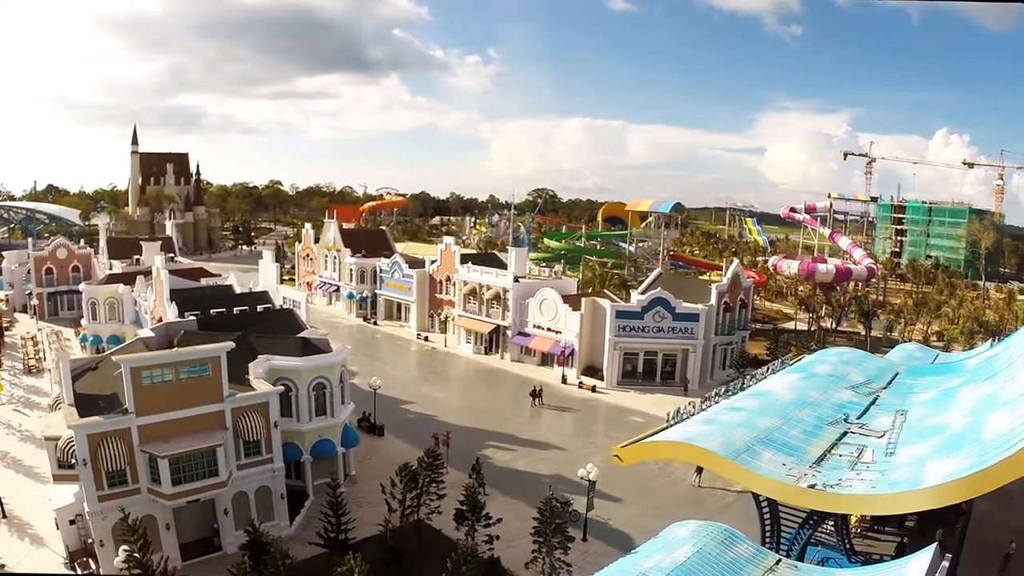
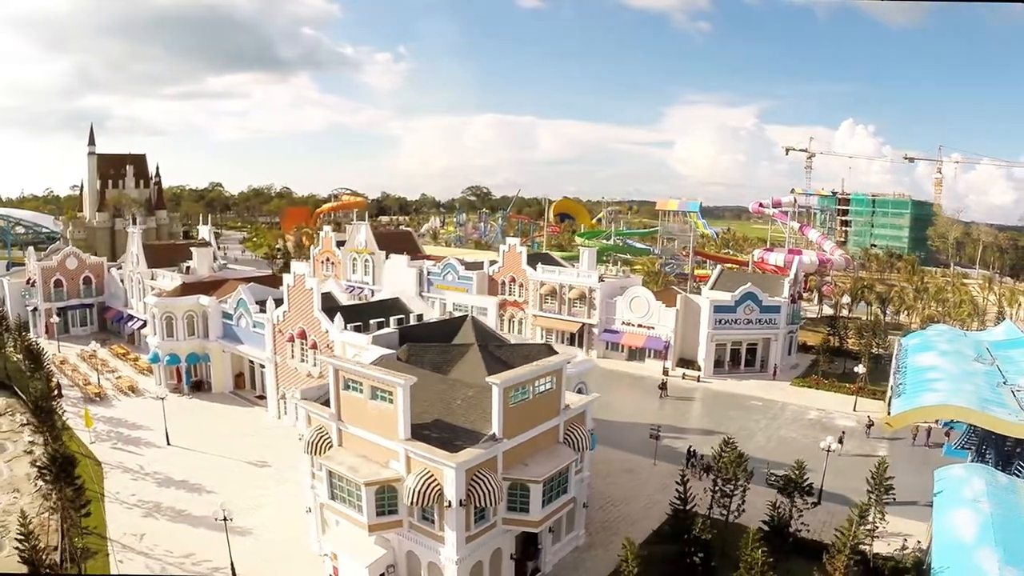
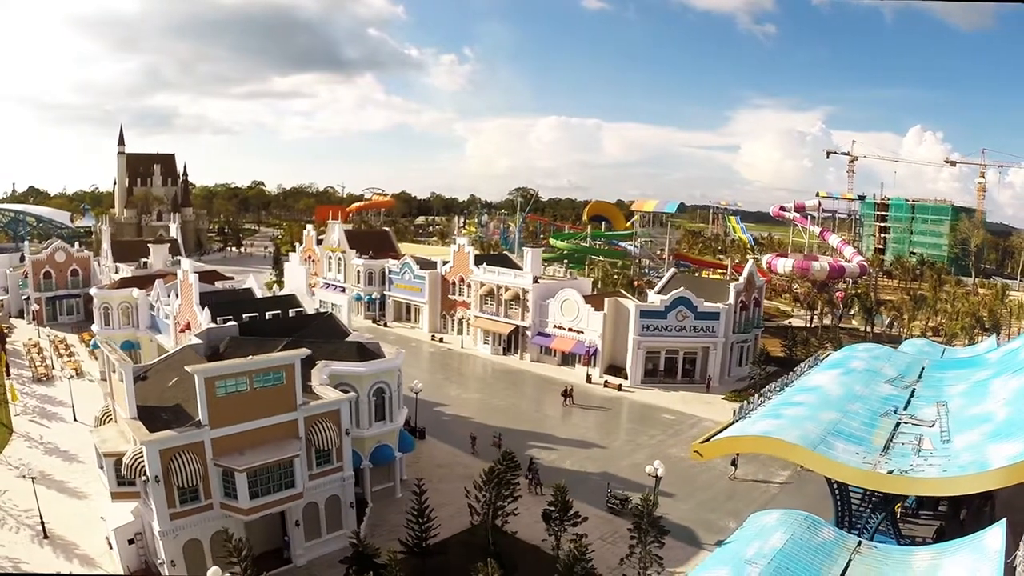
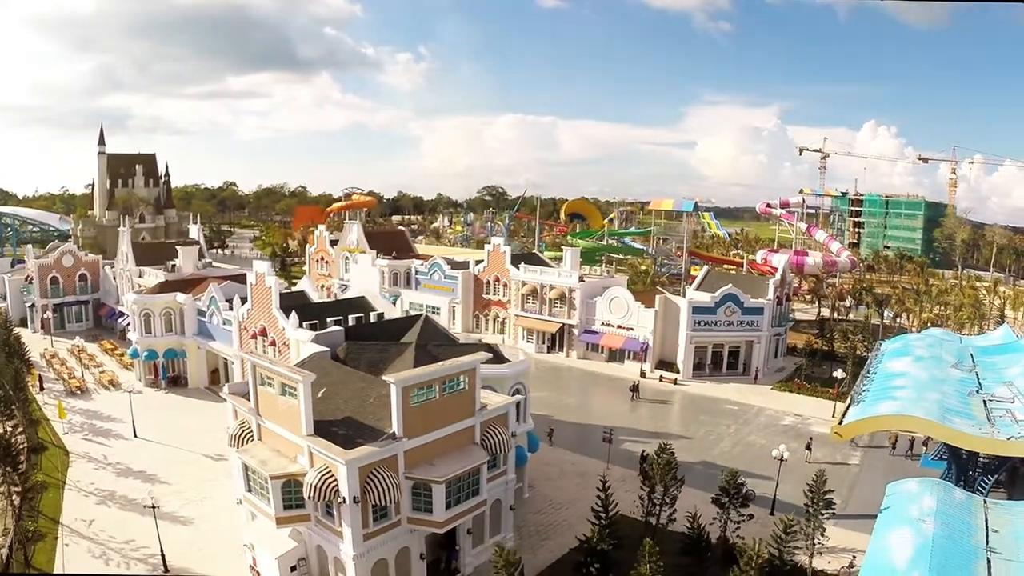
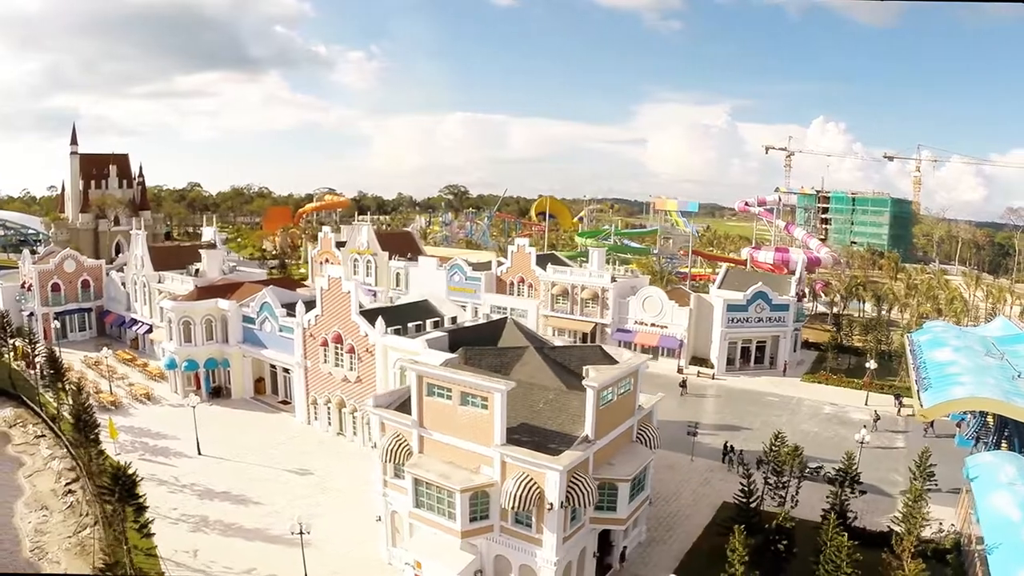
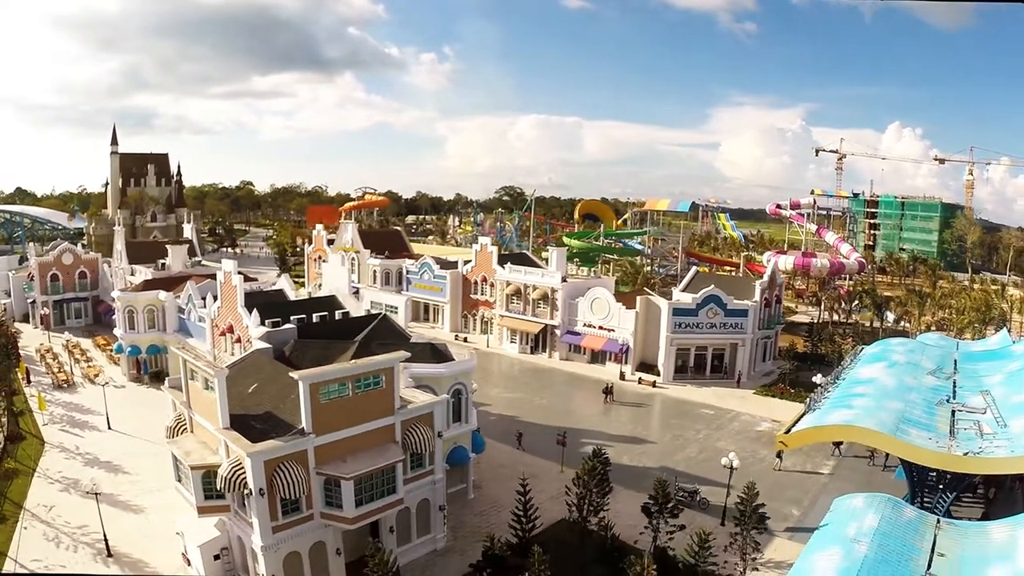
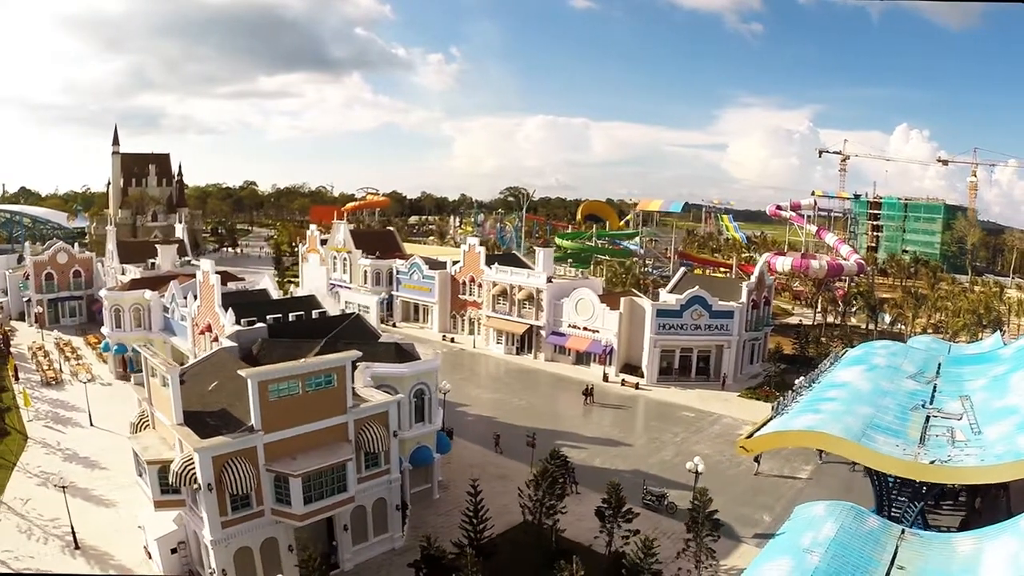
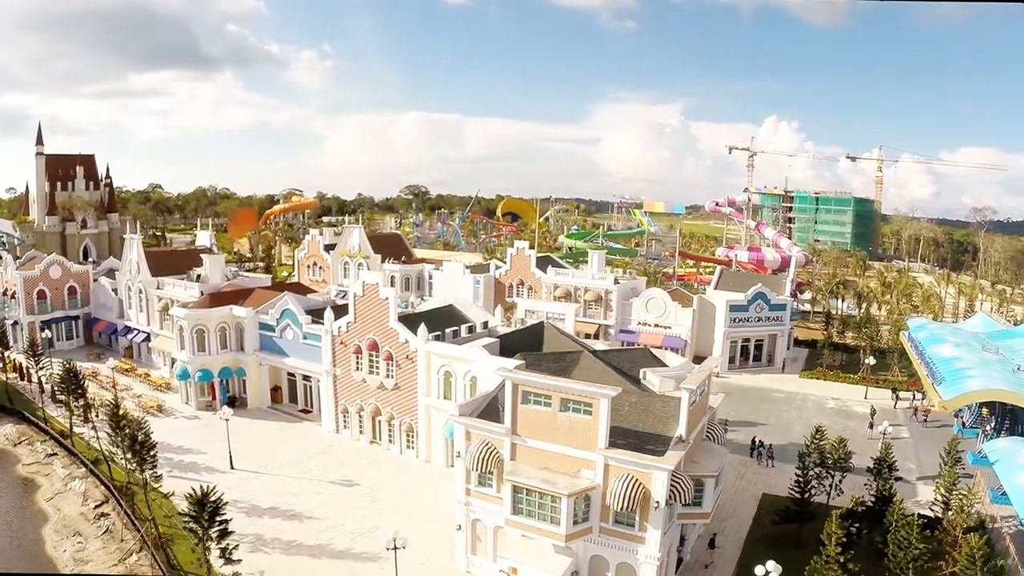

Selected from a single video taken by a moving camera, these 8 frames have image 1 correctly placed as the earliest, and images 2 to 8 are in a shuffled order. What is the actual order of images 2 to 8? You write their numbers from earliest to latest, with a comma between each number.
3, 7, 6, 4, 2, 5, 8
